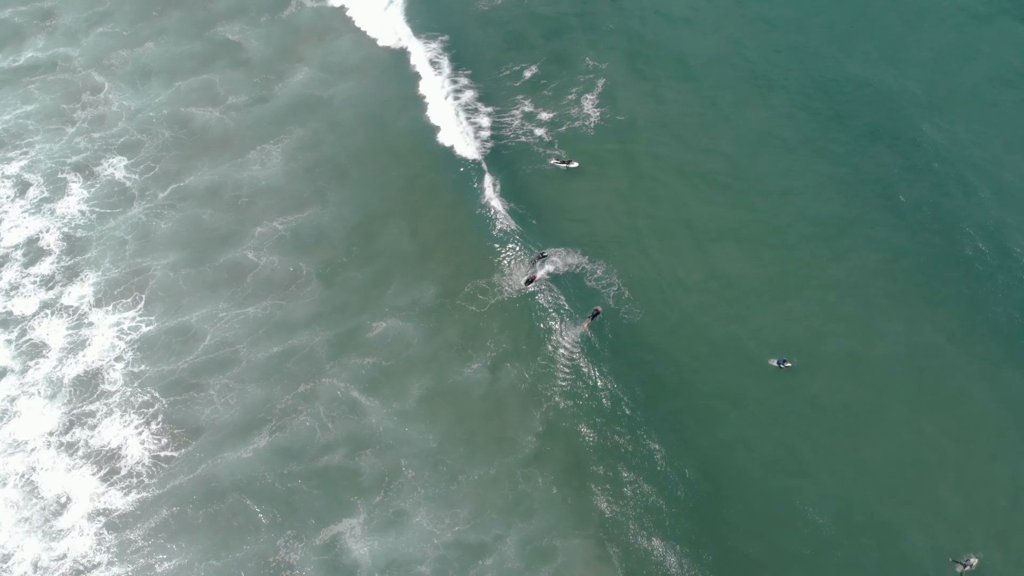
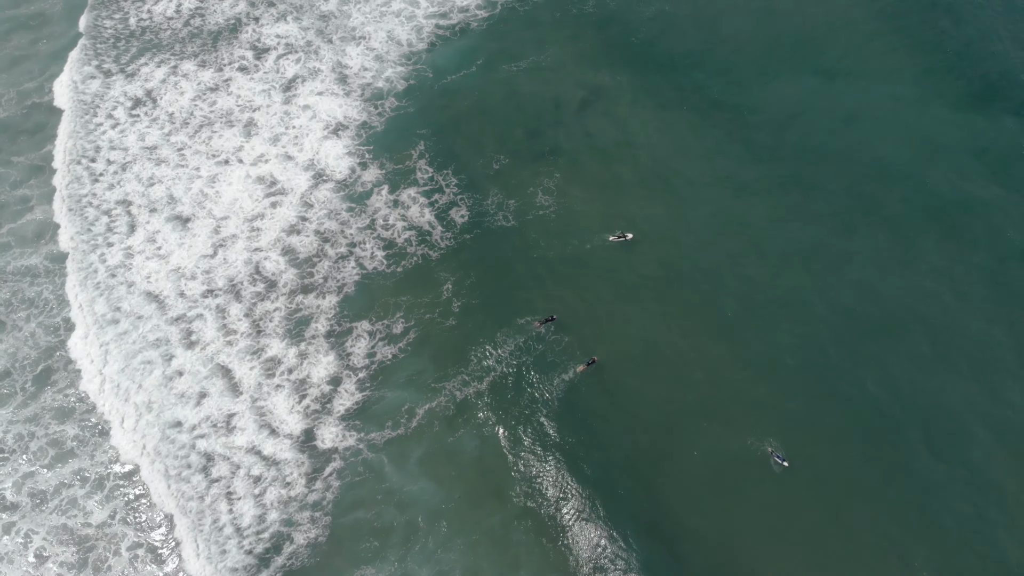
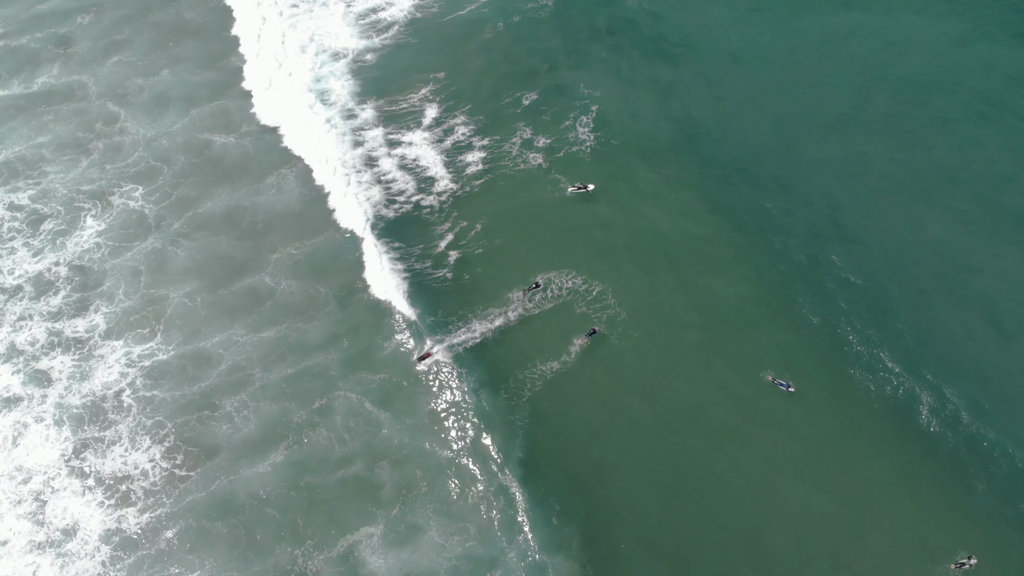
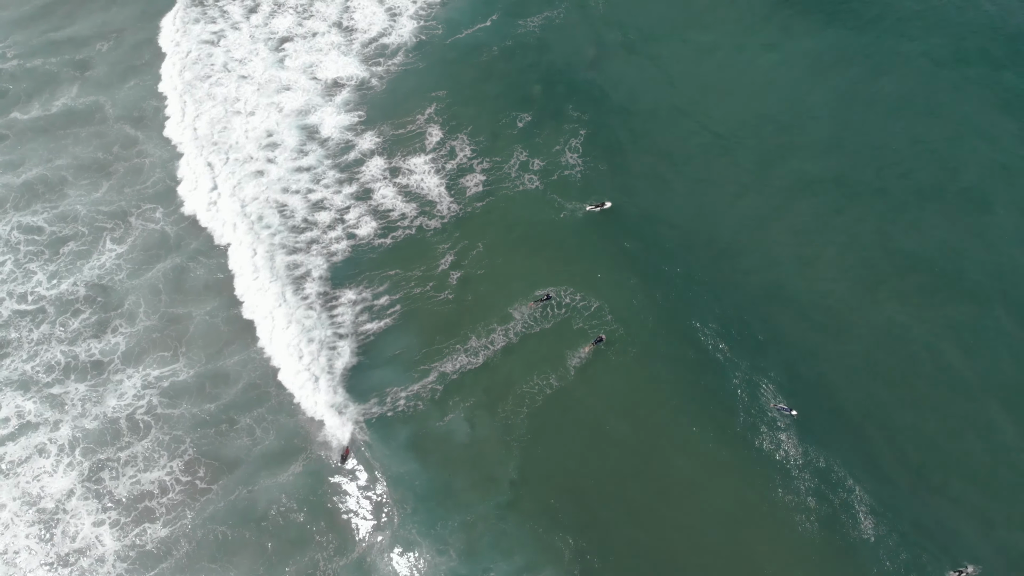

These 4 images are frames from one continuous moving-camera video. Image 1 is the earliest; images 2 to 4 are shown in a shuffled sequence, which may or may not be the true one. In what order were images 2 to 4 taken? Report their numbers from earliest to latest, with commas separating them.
3, 4, 2
